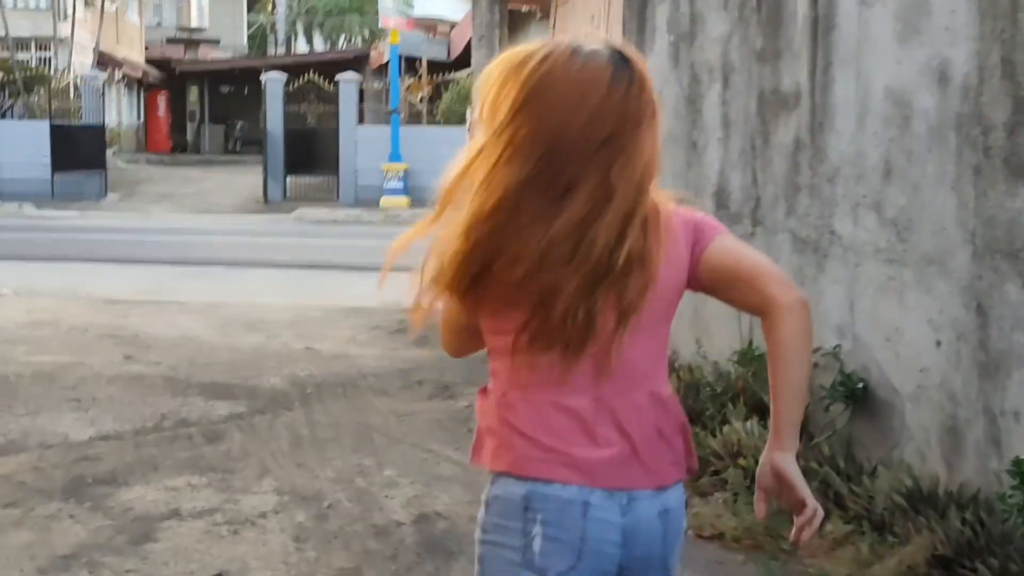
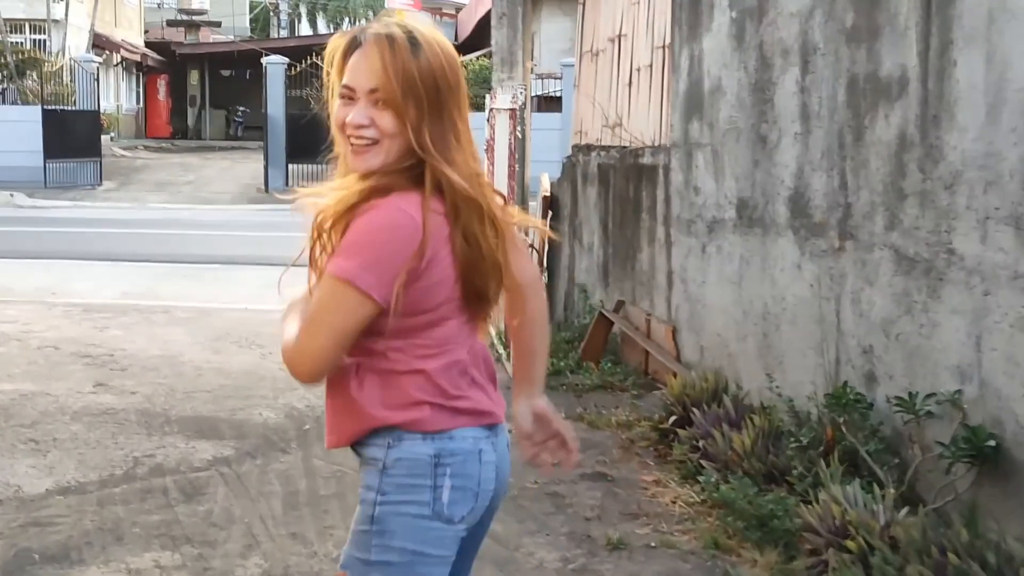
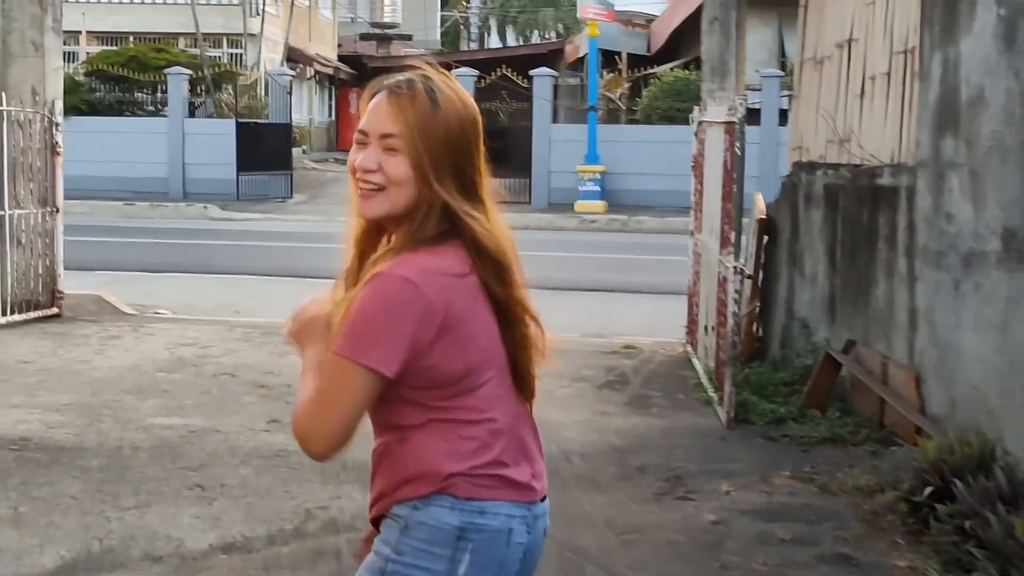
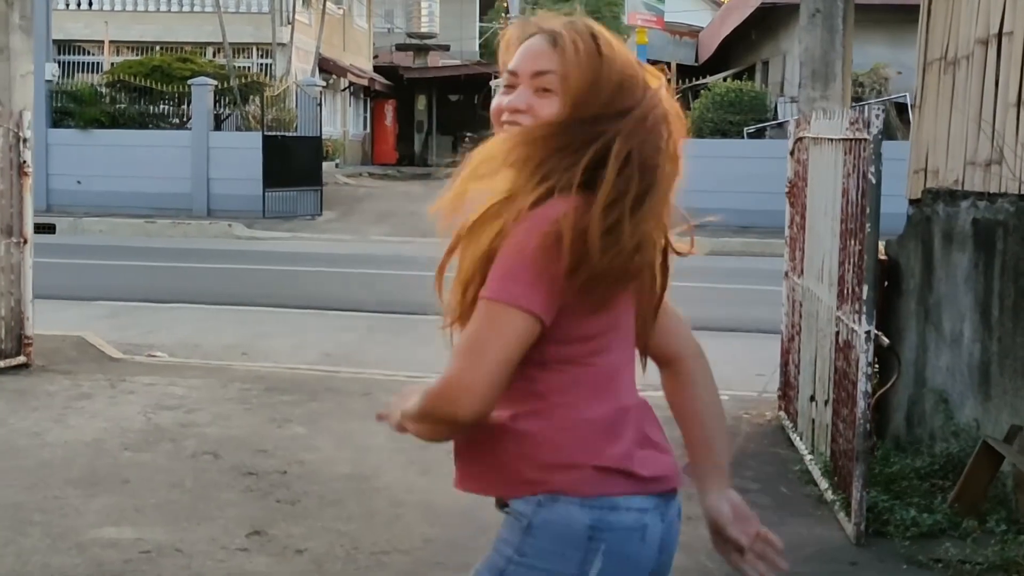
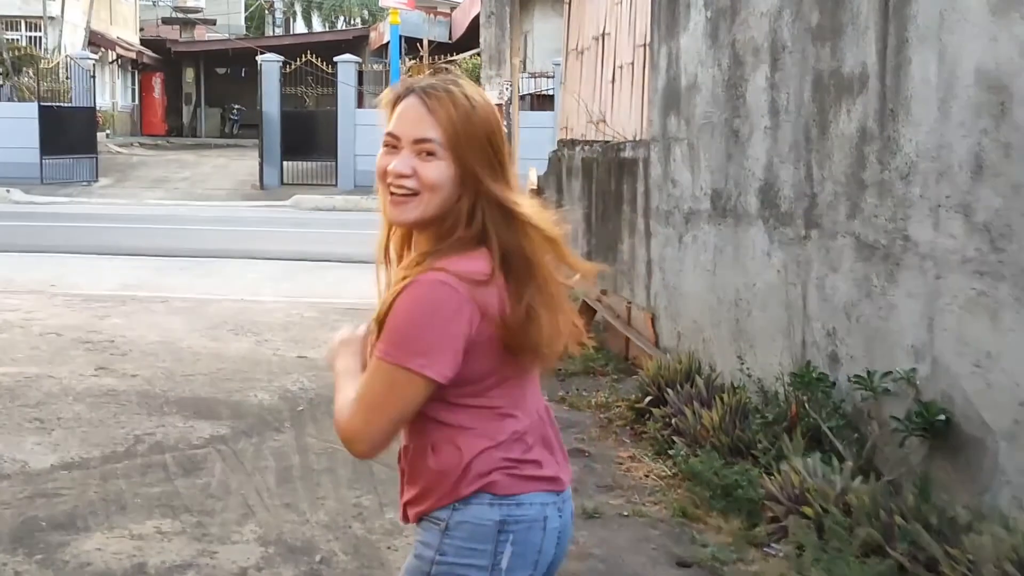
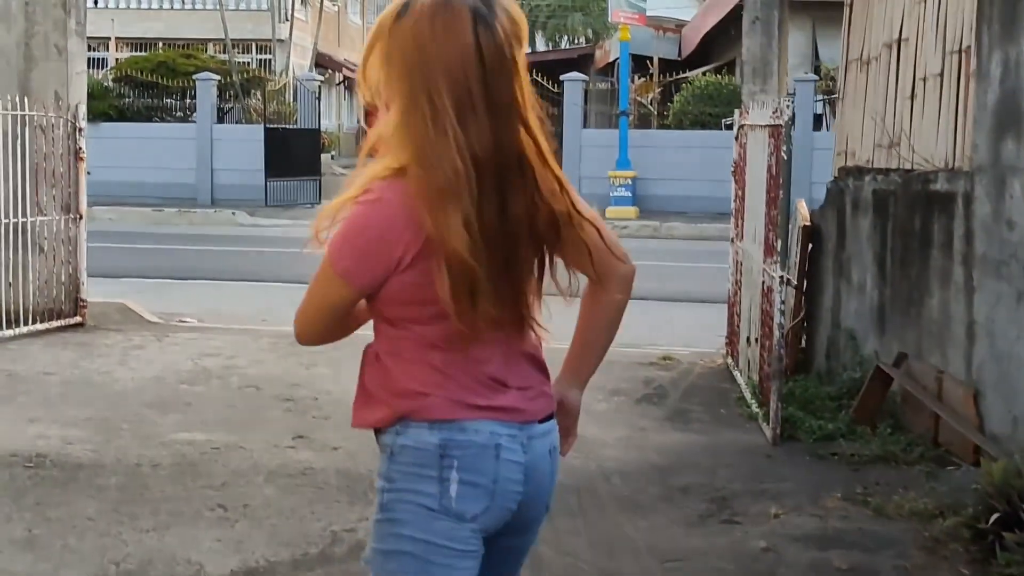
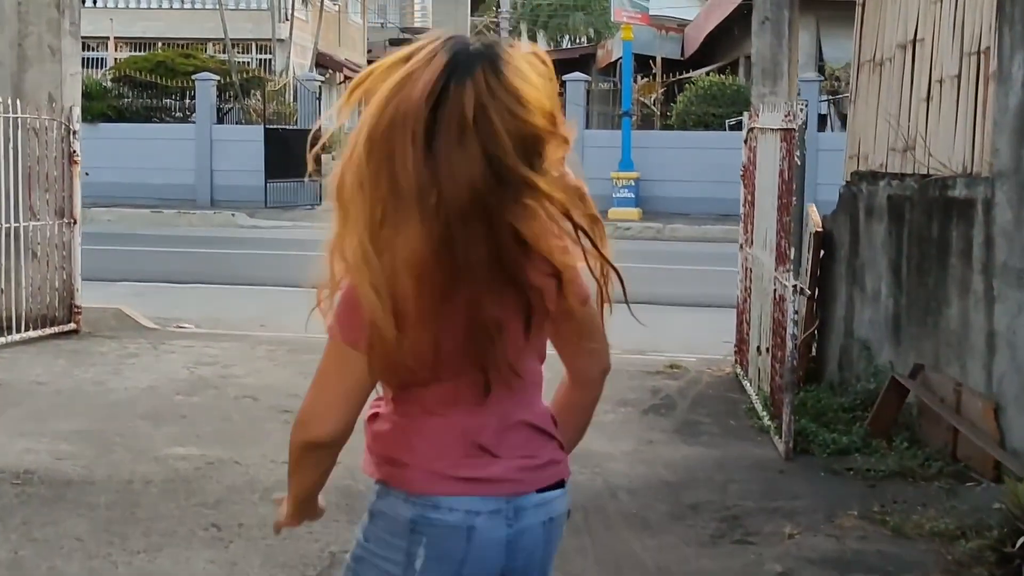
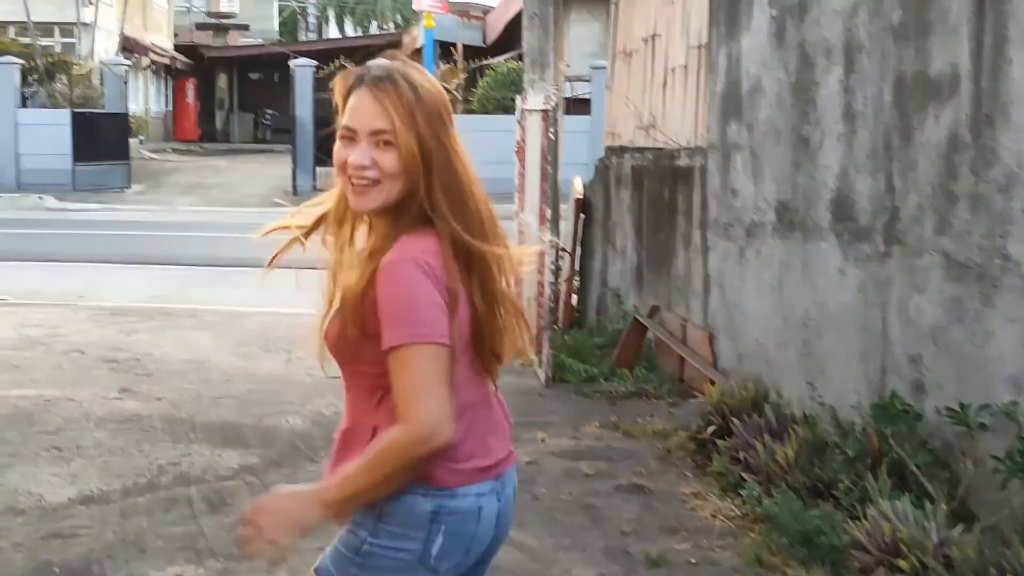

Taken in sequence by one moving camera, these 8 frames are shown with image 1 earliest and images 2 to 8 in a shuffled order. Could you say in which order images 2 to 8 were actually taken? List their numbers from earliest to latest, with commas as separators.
5, 2, 8, 3, 6, 7, 4
